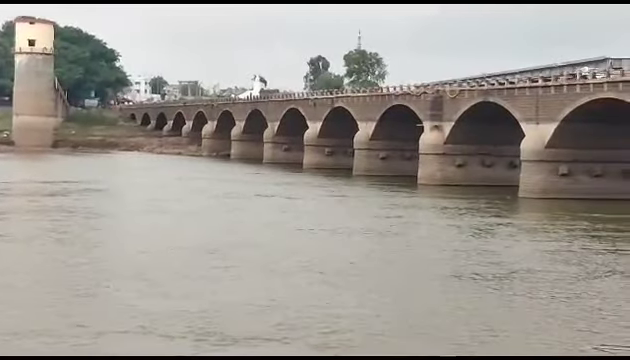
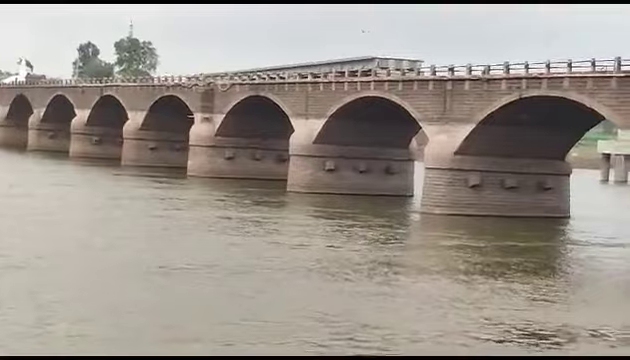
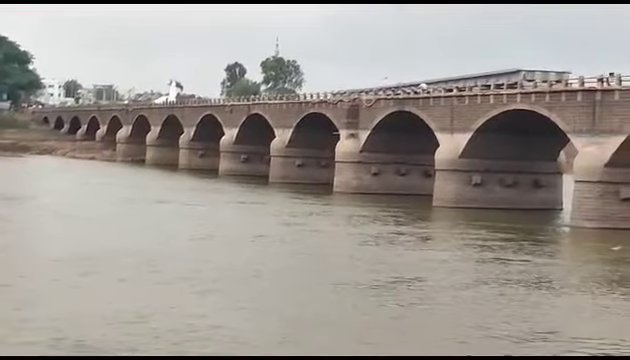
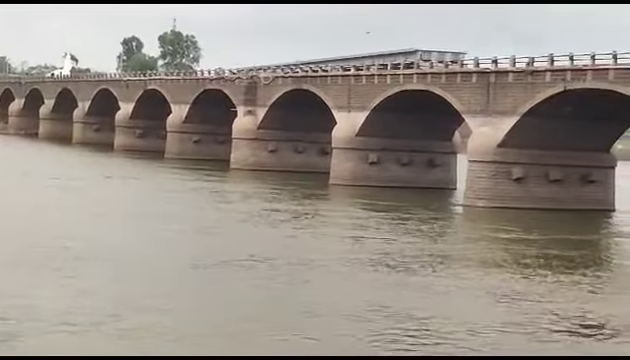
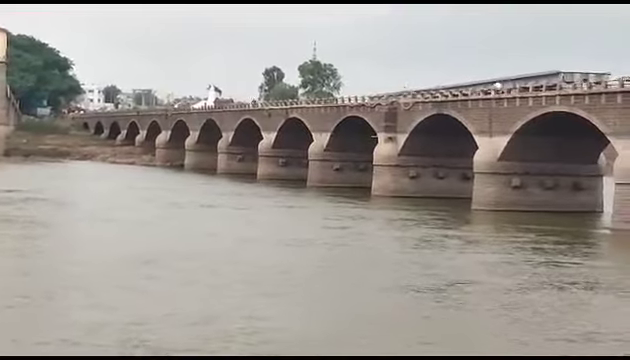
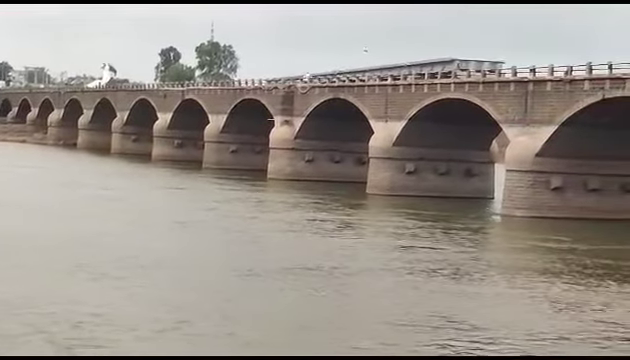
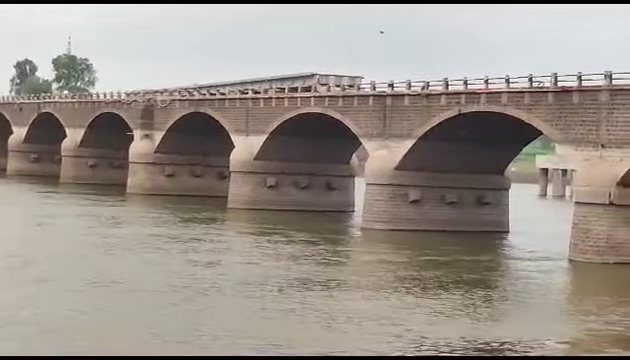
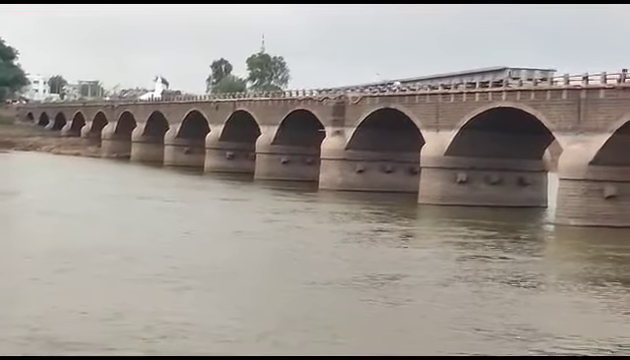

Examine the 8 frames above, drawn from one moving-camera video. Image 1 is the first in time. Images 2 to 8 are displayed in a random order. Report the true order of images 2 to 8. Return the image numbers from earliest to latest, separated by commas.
5, 3, 8, 6, 4, 2, 7
